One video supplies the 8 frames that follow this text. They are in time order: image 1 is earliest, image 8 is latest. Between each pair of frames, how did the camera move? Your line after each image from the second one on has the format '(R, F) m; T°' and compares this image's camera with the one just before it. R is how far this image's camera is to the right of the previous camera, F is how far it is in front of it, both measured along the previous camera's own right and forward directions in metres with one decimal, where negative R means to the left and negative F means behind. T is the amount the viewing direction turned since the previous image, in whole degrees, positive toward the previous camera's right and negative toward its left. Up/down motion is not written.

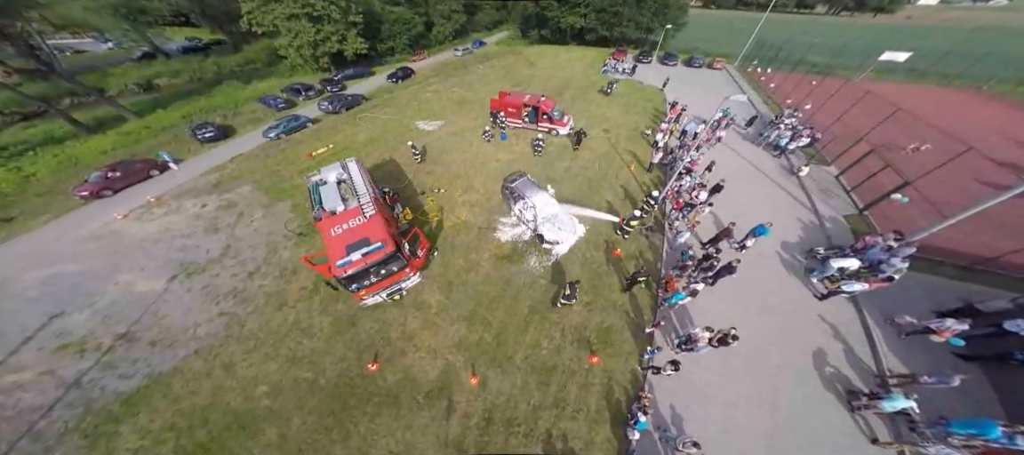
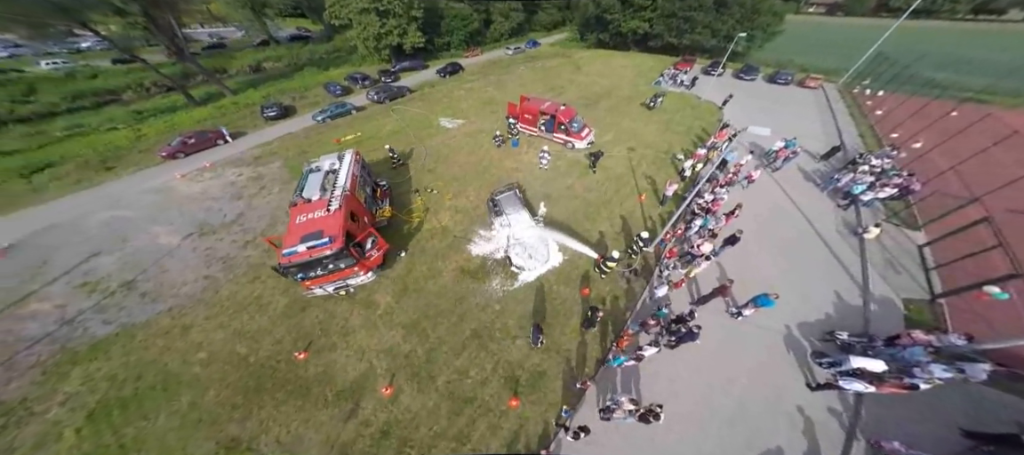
(+4.0, +1.1) m; -10°
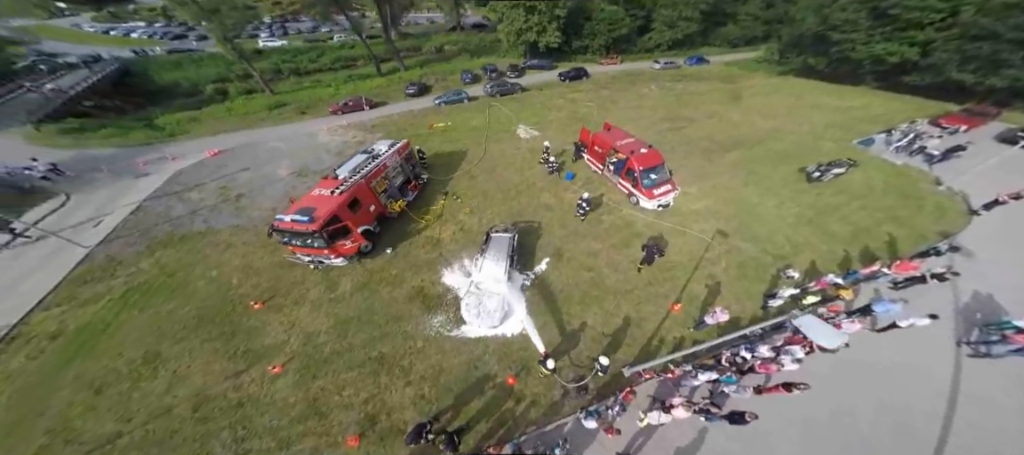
(+6.0, +3.4) m; -24°
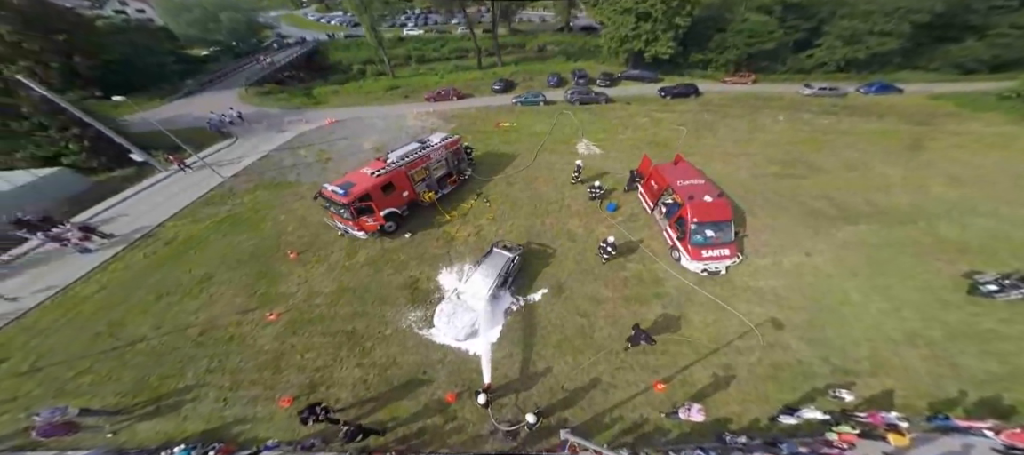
(+3.8, +1.3) m; -17°
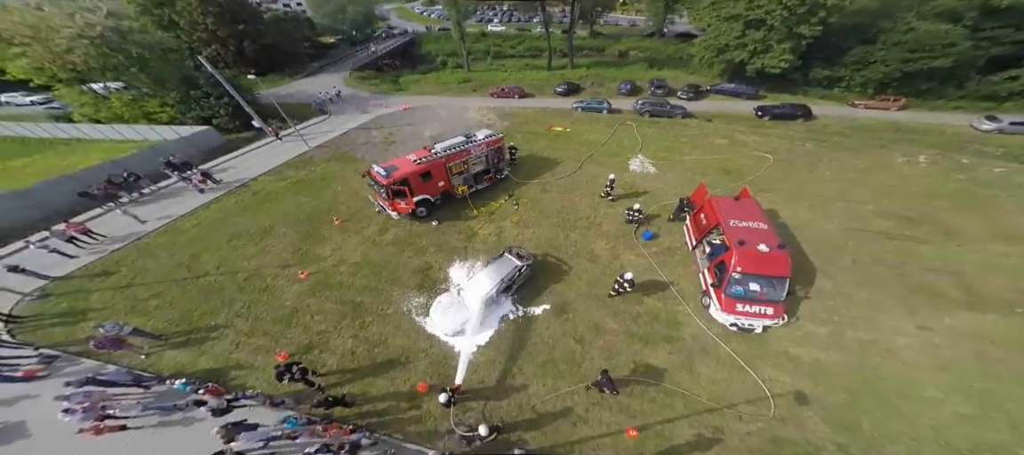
(+2.3, +0.6) m; -12°
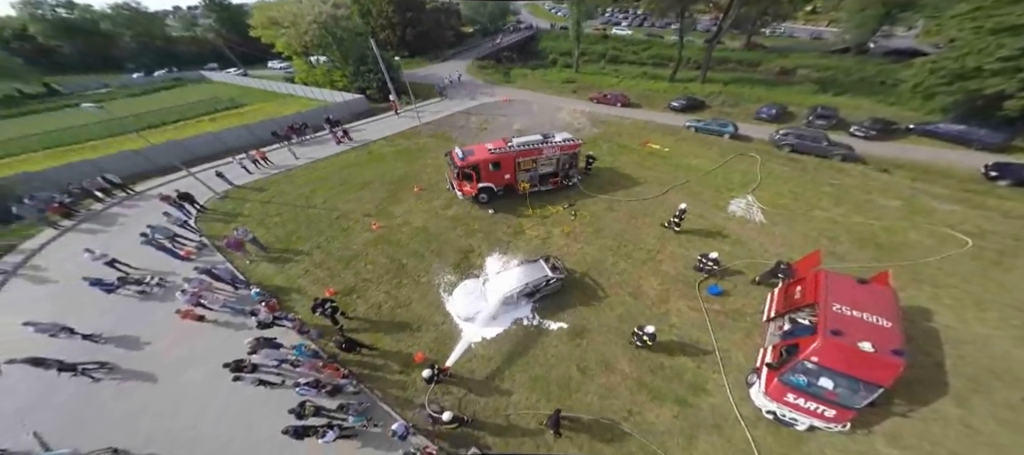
(+2.4, +0.7) m; -18°
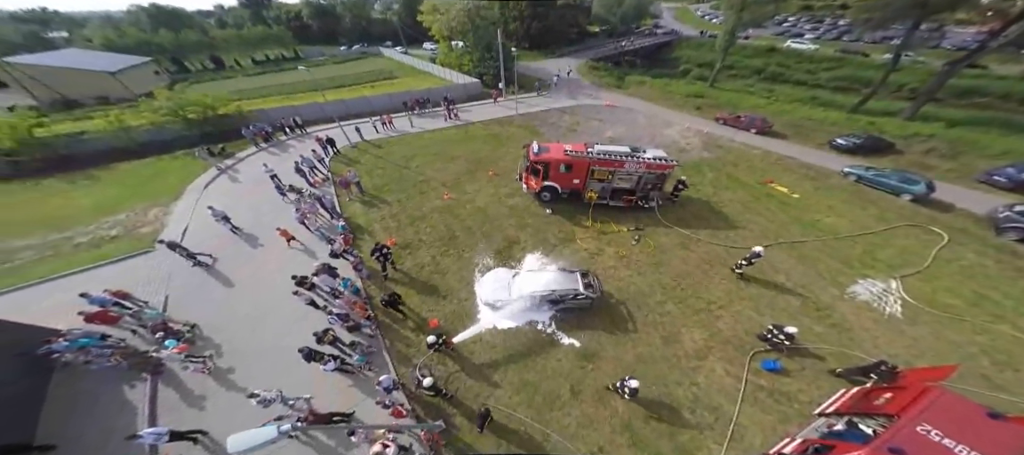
(+2.0, +0.4) m; -18°
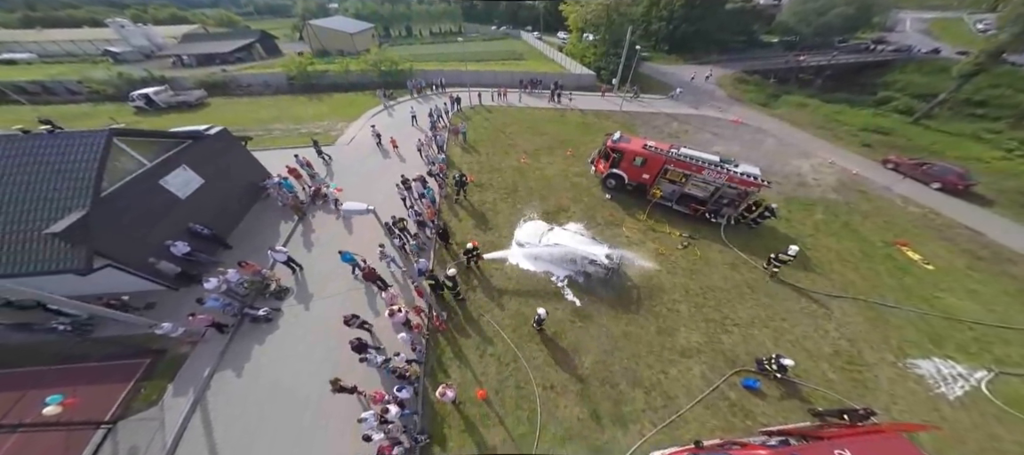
(+2.8, -1.9) m; -18°
